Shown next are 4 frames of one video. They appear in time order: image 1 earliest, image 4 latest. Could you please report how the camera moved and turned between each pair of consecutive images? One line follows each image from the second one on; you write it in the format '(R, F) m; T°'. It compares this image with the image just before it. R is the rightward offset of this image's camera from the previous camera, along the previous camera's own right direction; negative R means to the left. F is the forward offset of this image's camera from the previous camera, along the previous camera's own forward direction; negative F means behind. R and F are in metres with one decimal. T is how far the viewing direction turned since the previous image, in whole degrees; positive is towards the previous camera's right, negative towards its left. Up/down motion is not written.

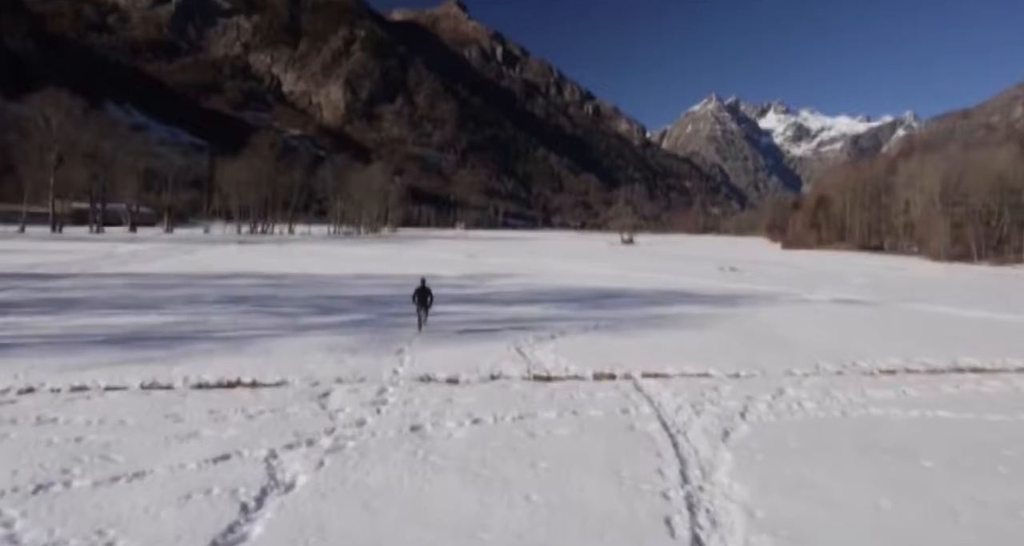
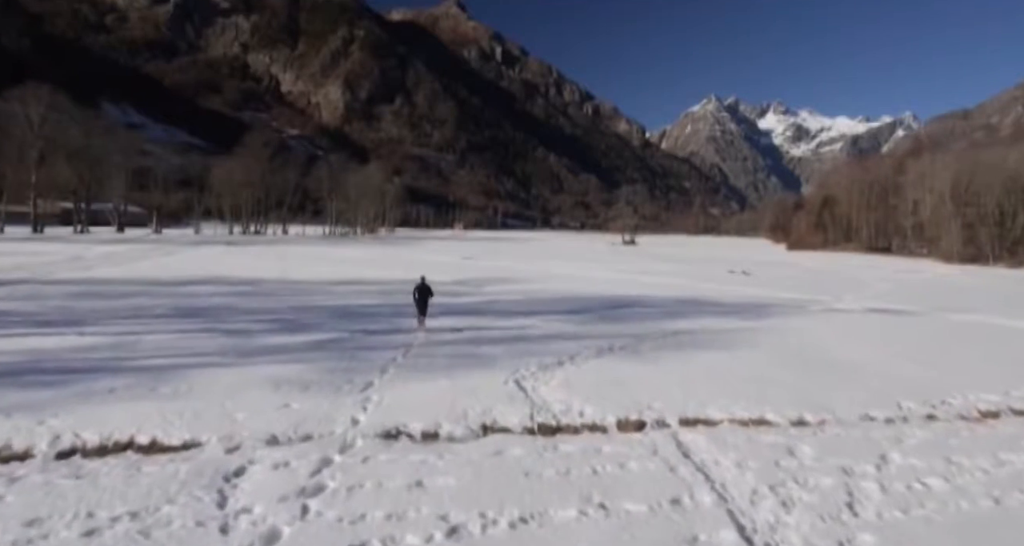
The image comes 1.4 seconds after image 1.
(0.0, +3.4) m; 0°
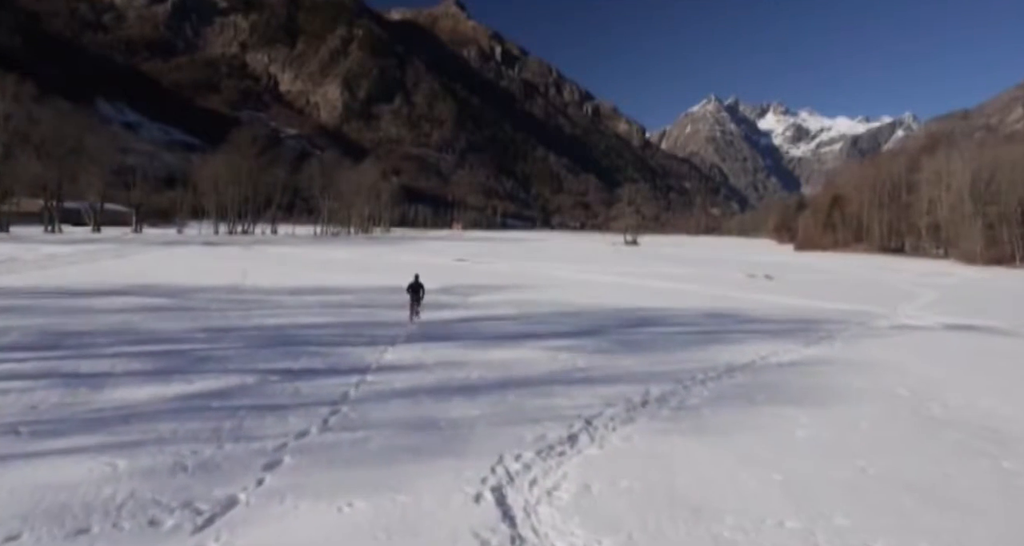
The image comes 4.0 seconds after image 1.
(+0.3, +5.7) m; 0°
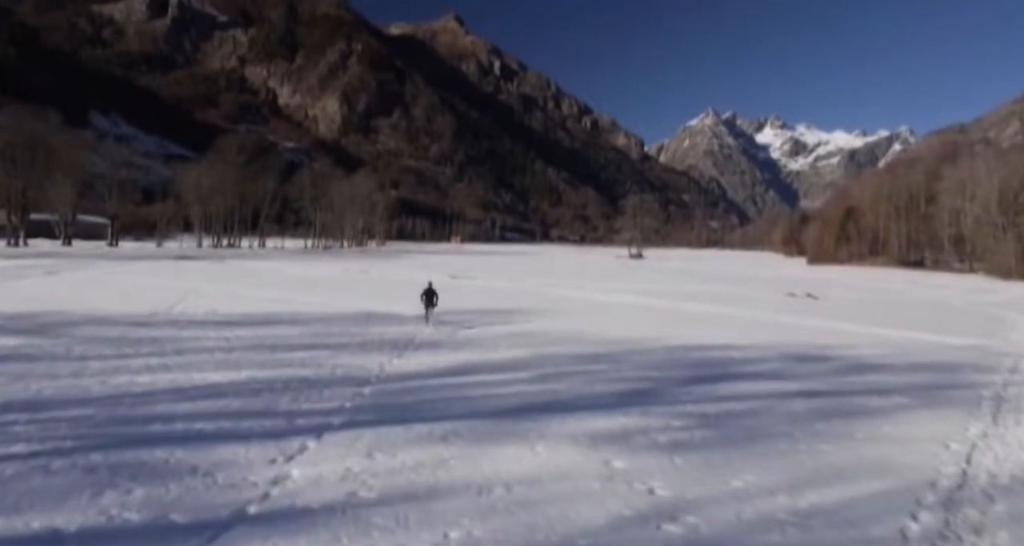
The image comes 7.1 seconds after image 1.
(-0.2, +7.0) m; 0°
